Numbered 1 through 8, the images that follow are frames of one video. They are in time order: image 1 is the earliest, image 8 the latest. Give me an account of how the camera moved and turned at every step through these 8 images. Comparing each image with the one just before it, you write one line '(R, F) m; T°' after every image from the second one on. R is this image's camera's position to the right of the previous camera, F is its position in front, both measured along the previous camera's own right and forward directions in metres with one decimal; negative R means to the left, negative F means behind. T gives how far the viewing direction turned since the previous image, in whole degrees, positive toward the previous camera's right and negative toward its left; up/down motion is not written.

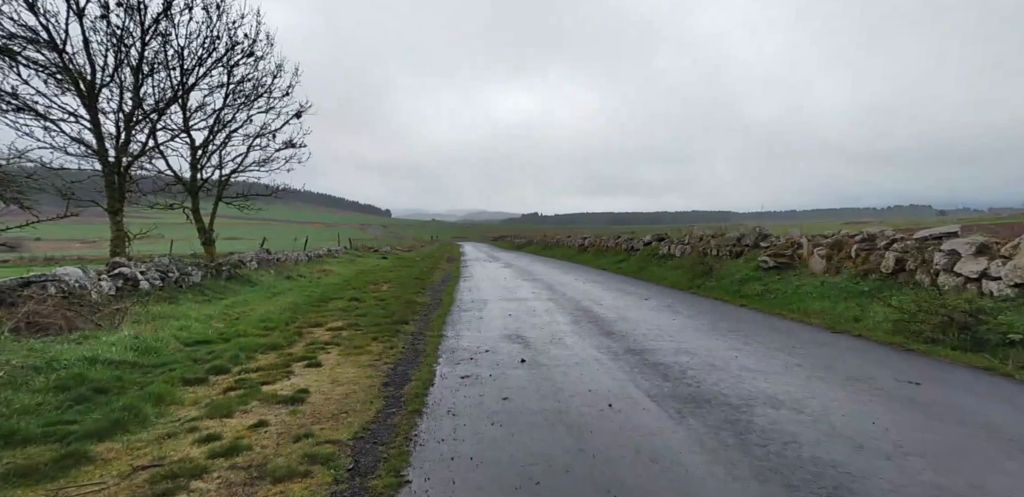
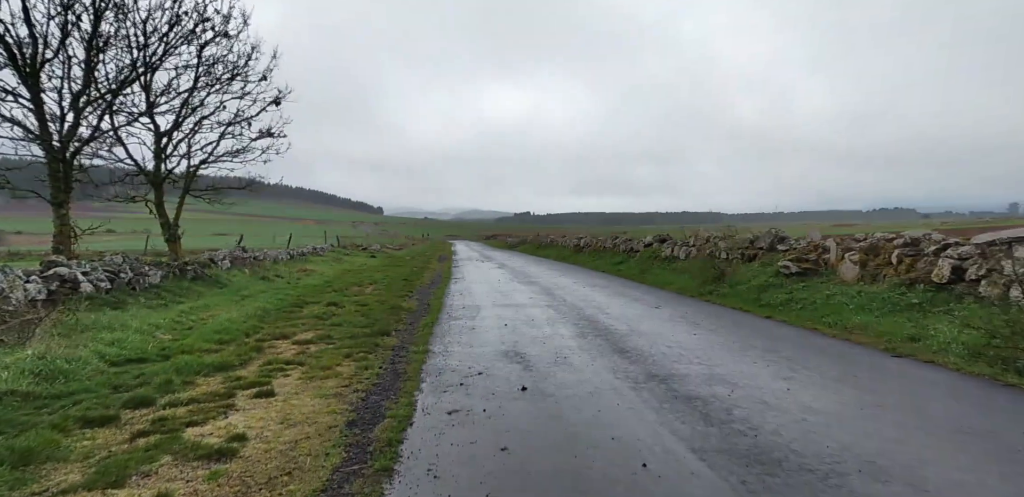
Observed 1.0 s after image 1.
(-0.1, +1.6) m; +1°
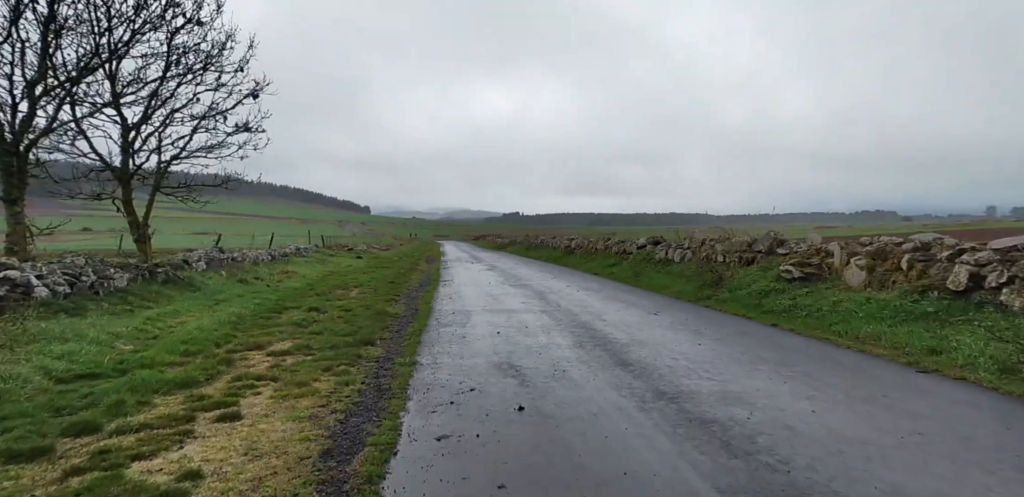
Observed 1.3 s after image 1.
(-0.1, +0.7) m; +1°
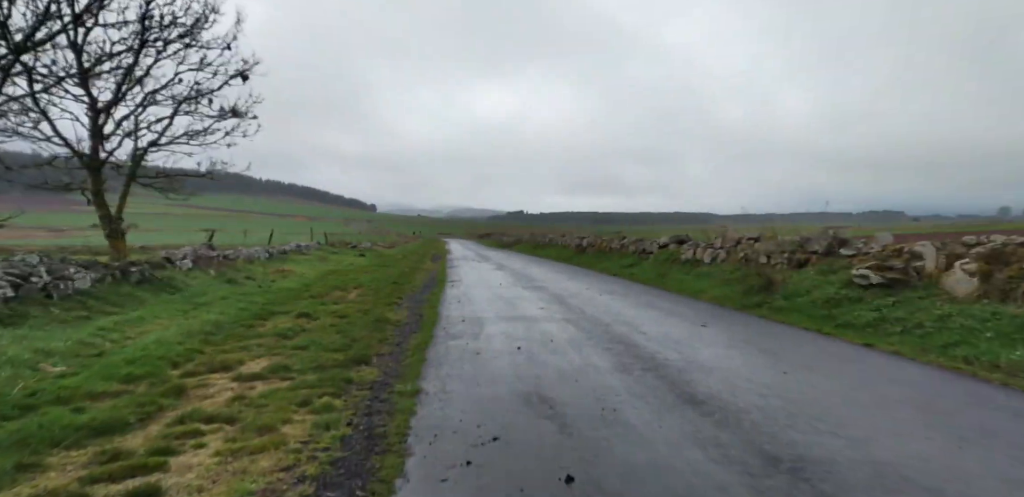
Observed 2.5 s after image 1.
(-0.3, +2.1) m; -1°
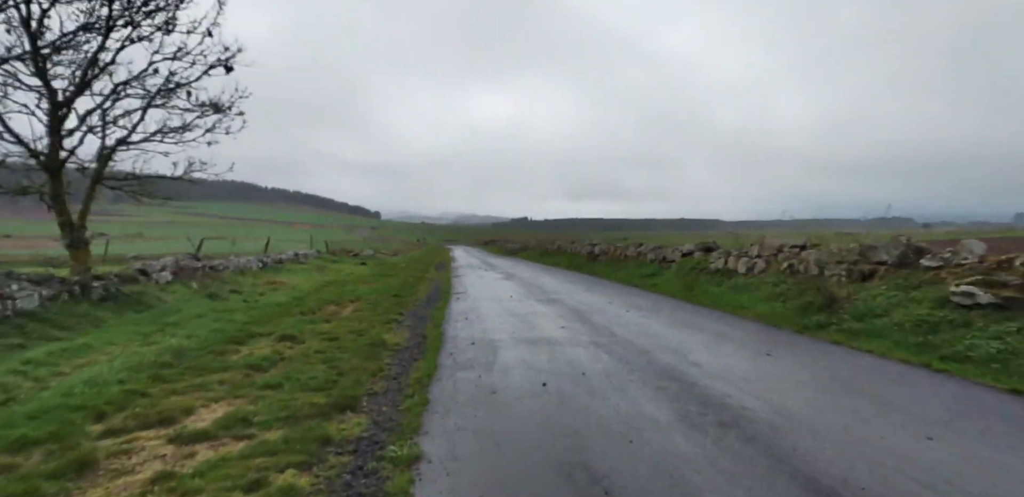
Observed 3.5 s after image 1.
(-0.3, +2.0) m; 0°
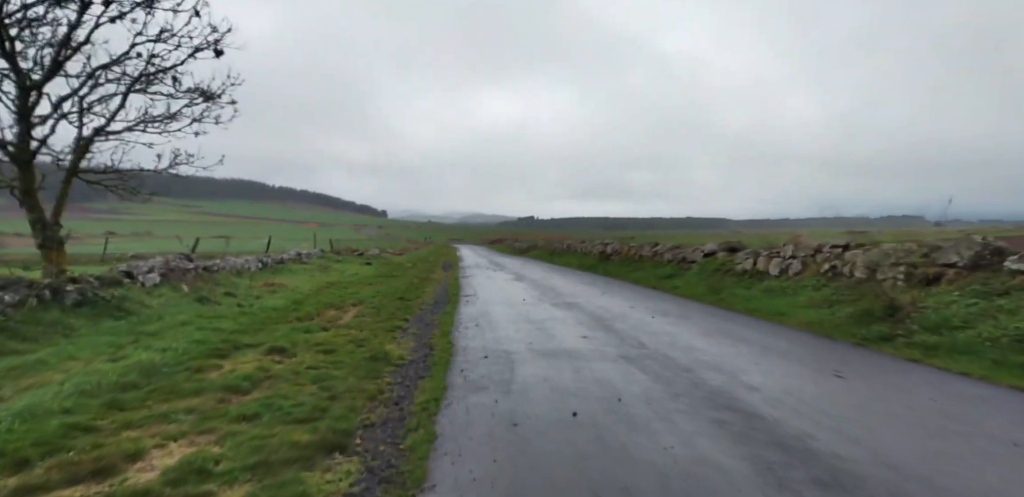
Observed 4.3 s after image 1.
(-0.2, +1.4) m; -1°
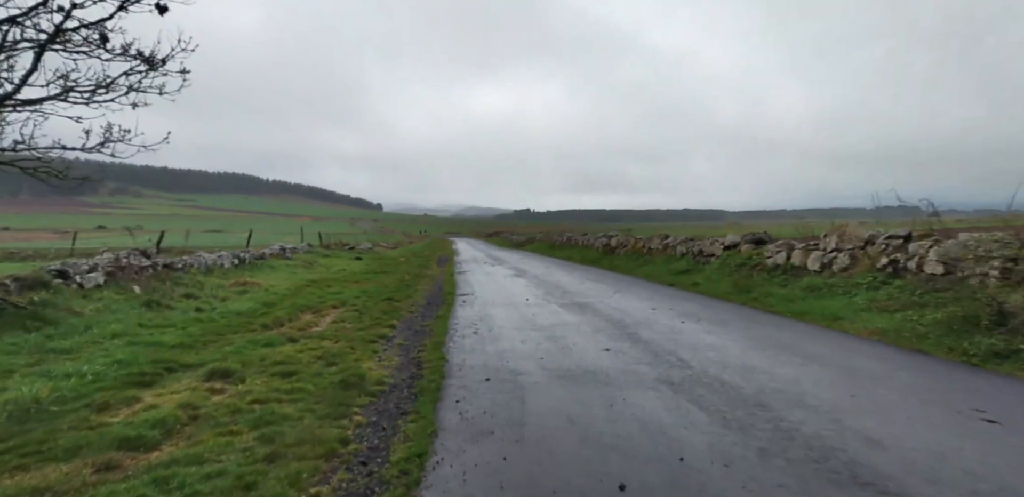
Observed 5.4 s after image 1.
(-0.2, +2.3) m; 0°
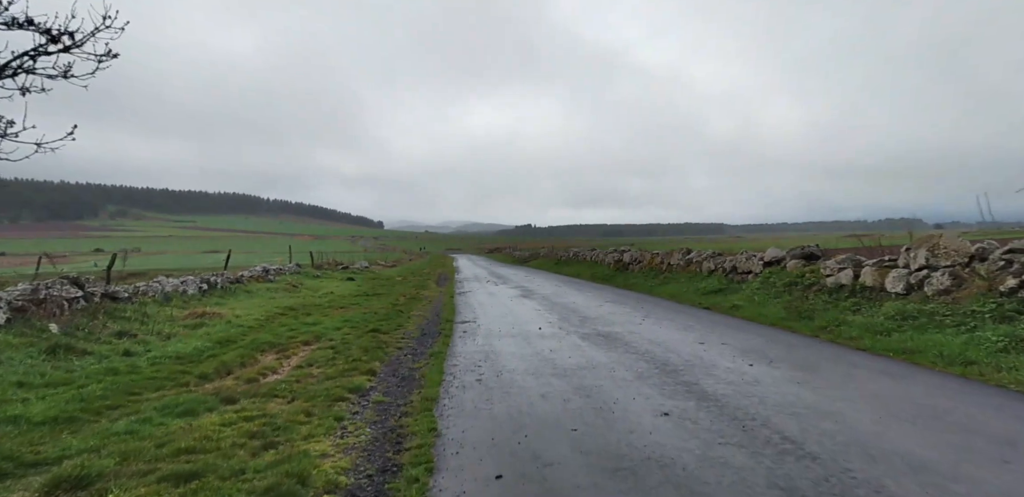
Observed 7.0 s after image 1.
(-0.2, +3.1) m; 0°
